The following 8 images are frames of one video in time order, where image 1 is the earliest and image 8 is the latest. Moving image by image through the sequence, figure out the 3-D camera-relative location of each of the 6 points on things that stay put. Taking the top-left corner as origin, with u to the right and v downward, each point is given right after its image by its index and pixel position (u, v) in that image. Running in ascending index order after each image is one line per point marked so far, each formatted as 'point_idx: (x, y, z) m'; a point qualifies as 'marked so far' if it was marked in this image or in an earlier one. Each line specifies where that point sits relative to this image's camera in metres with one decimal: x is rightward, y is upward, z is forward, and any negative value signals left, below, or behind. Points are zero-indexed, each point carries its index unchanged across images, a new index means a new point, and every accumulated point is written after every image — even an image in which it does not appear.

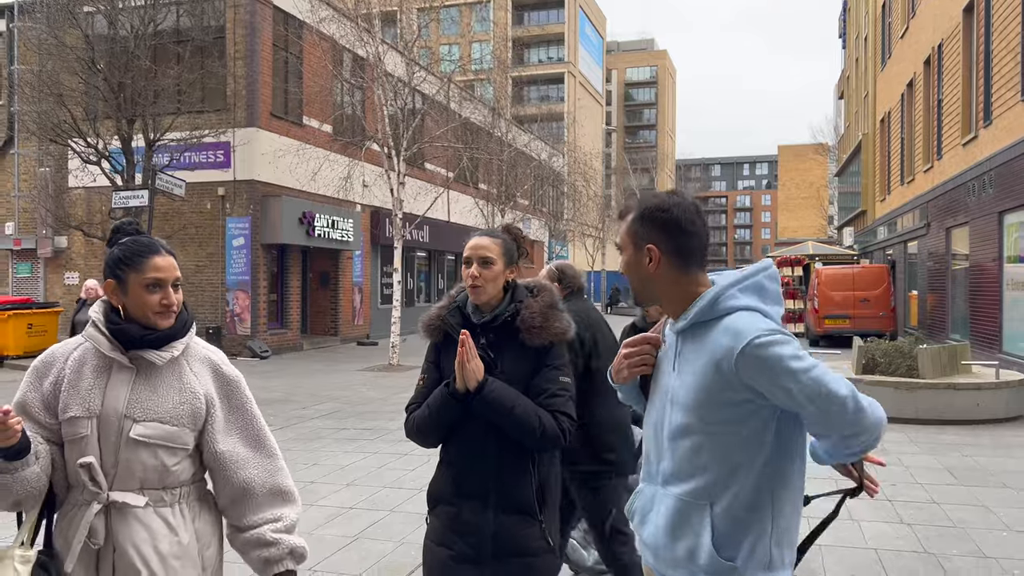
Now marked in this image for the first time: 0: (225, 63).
0: (-5.9, +4.6, +16.7) m
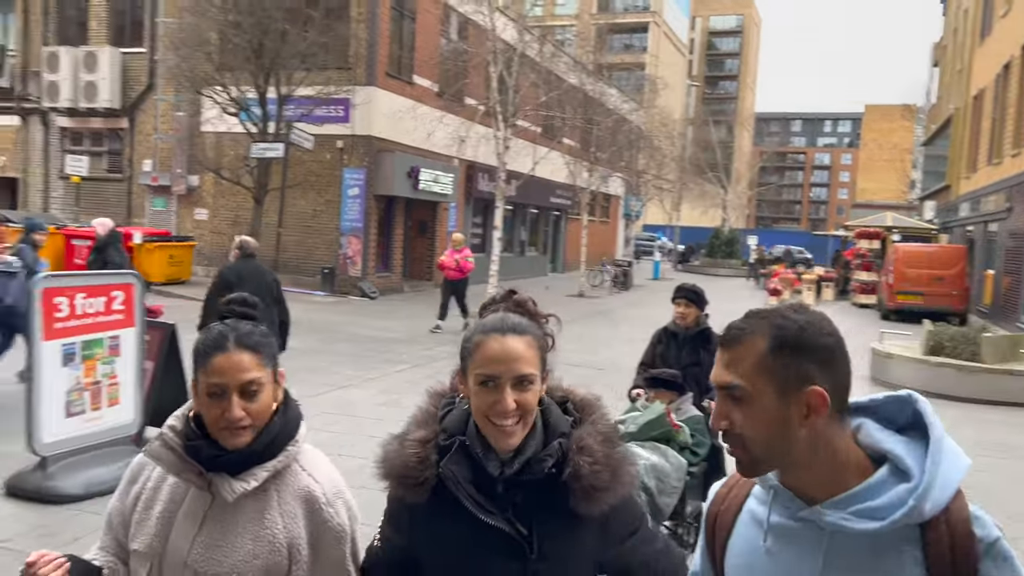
0: (-3.6, +5.8, +18.0) m
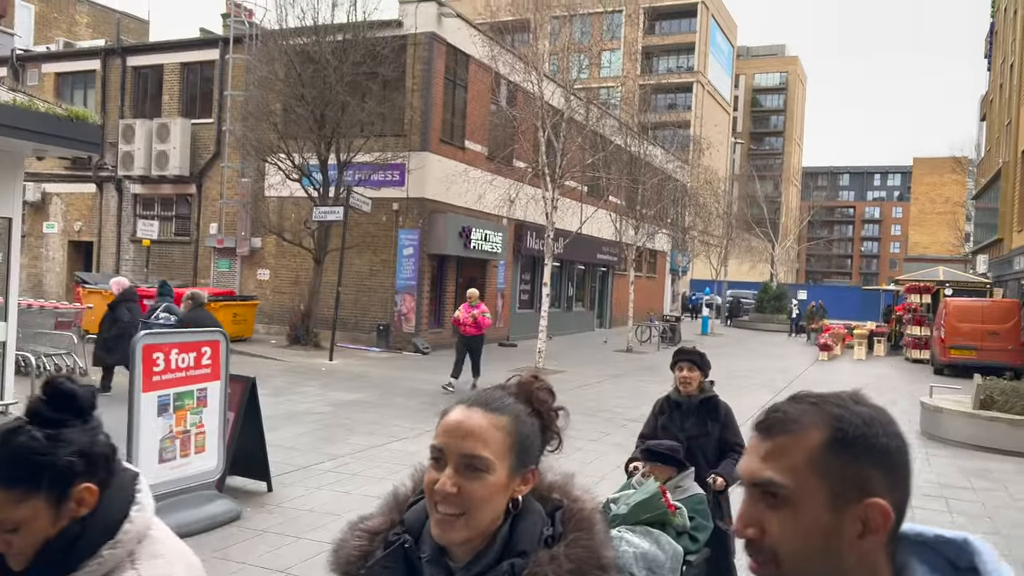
0: (-2.5, +4.5, +19.0) m
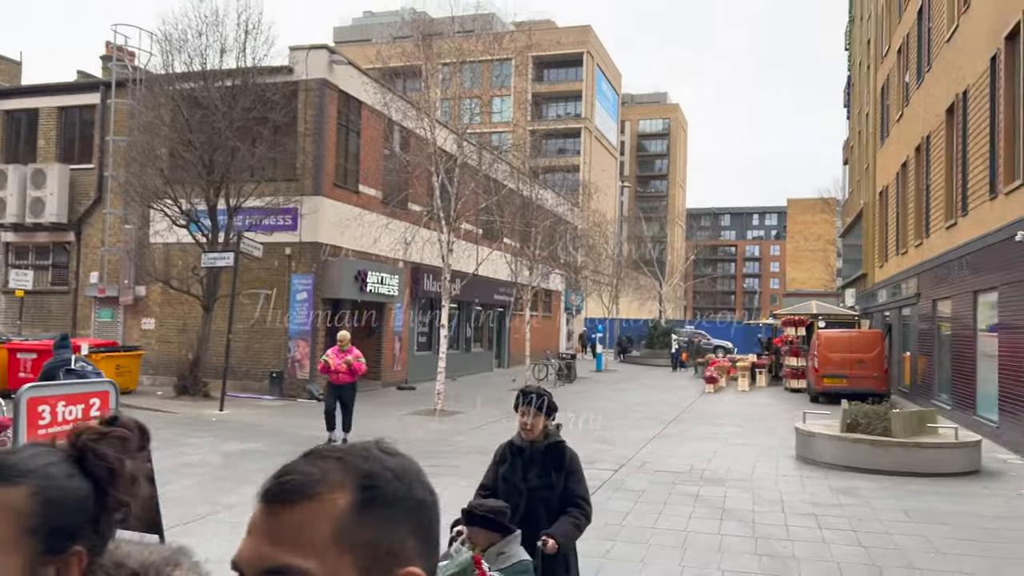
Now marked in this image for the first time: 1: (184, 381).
0: (-5.1, +3.5, +19.0) m
1: (-7.2, -2.0, +17.7) m
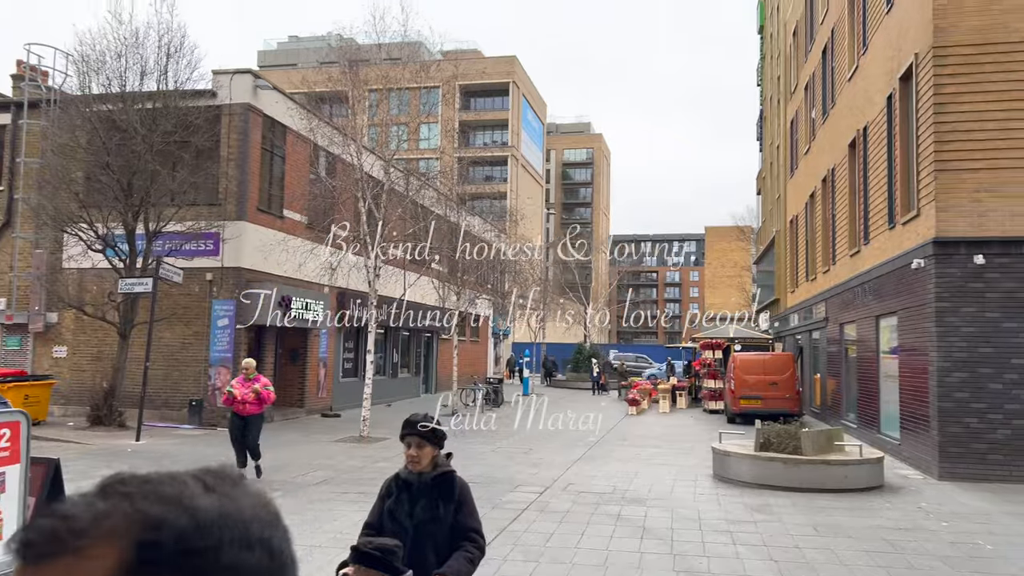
0: (-6.8, +2.9, +18.8) m
1: (-8.7, -2.6, +17.1) m
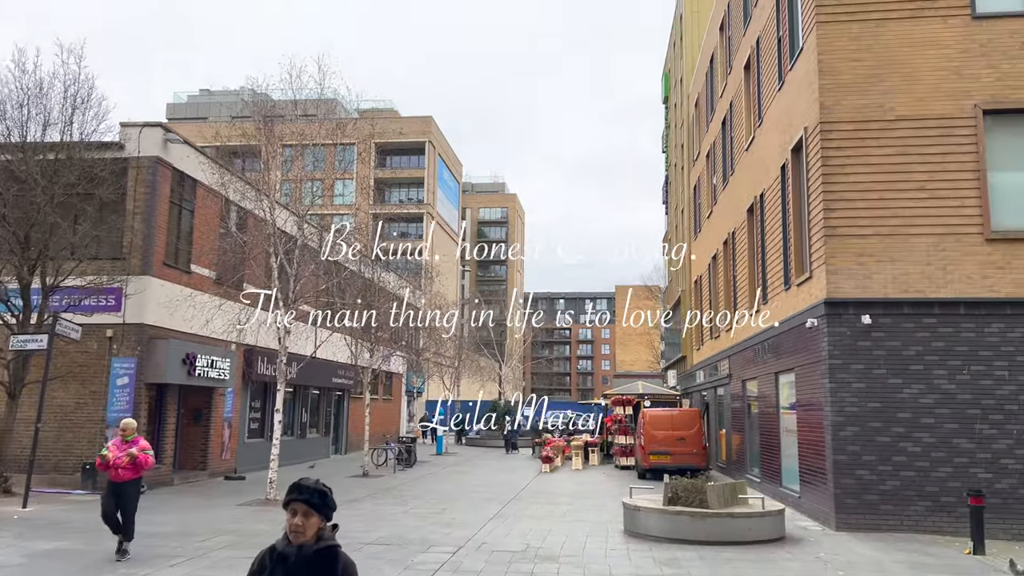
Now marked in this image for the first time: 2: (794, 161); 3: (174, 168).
0: (-8.7, +1.6, +18.3) m
1: (-10.5, -3.7, +16.0) m
2: (+5.4, +2.4, +15.5) m
3: (-8.1, +2.9, +19.4) m
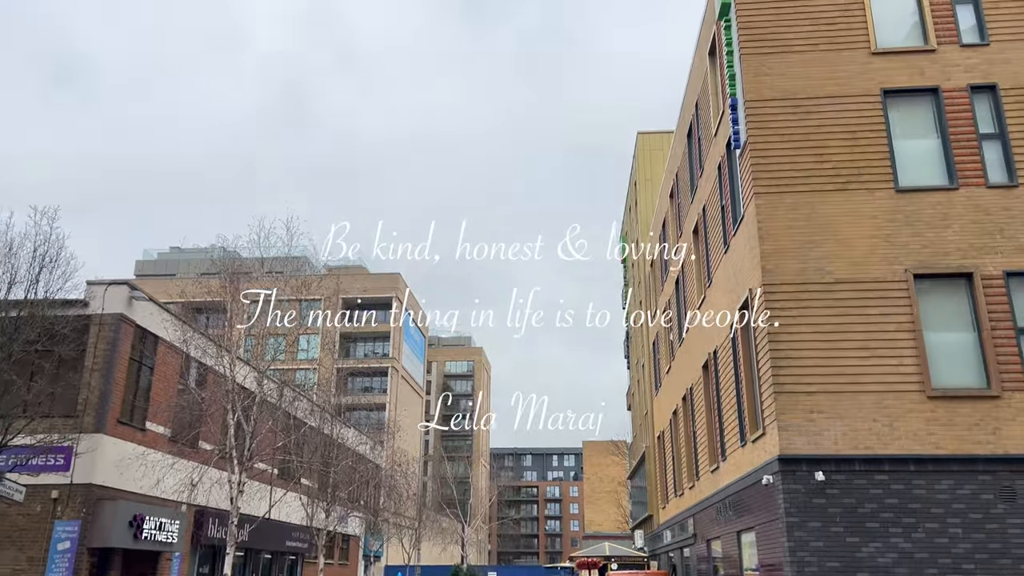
0: (-9.6, -1.9, +18.1) m
1: (-11.3, -6.7, +14.9) m
2: (+4.6, -0.6, +16.2) m
3: (-9.0, -0.9, +19.5) m
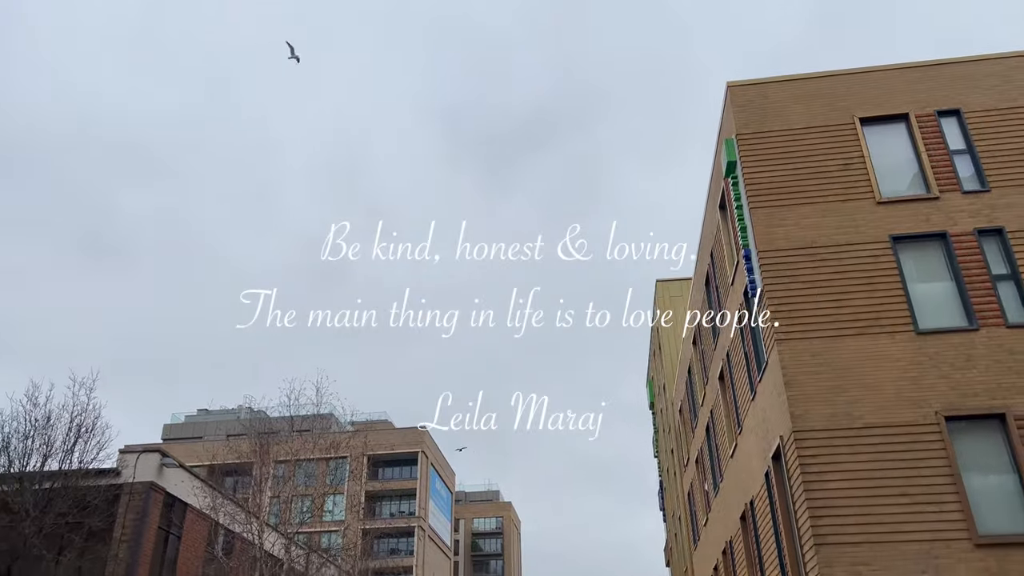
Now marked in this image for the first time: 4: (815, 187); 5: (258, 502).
0: (-8.9, -5.7, +18.0) m
1: (-10.5, -9.9, +14.0) m
2: (+5.2, -3.5, +16.0) m
3: (-8.3, -4.9, +19.5) m
4: (+6.2, +2.0, +16.6) m
5: (-6.0, -5.1, +19.3) m
